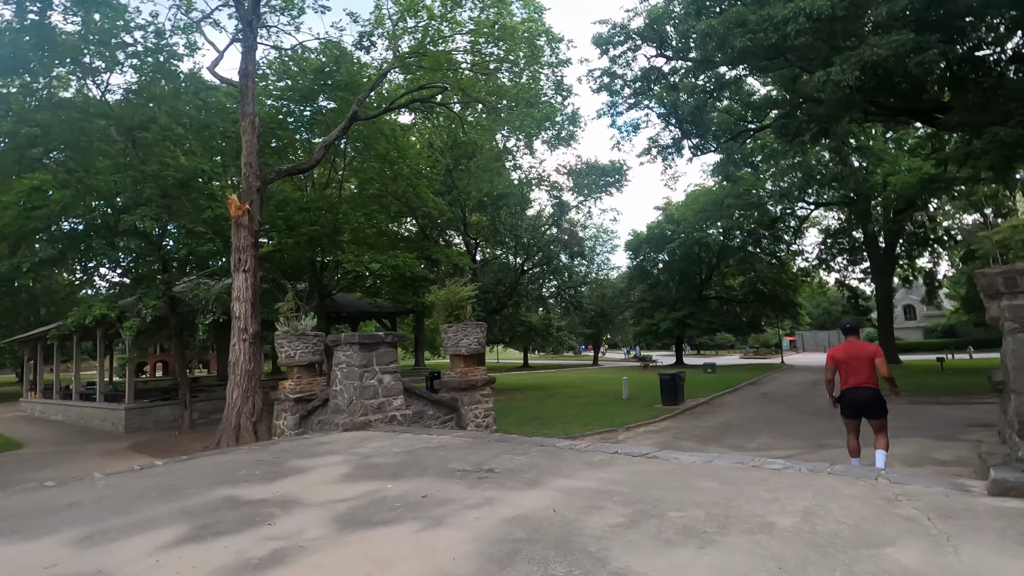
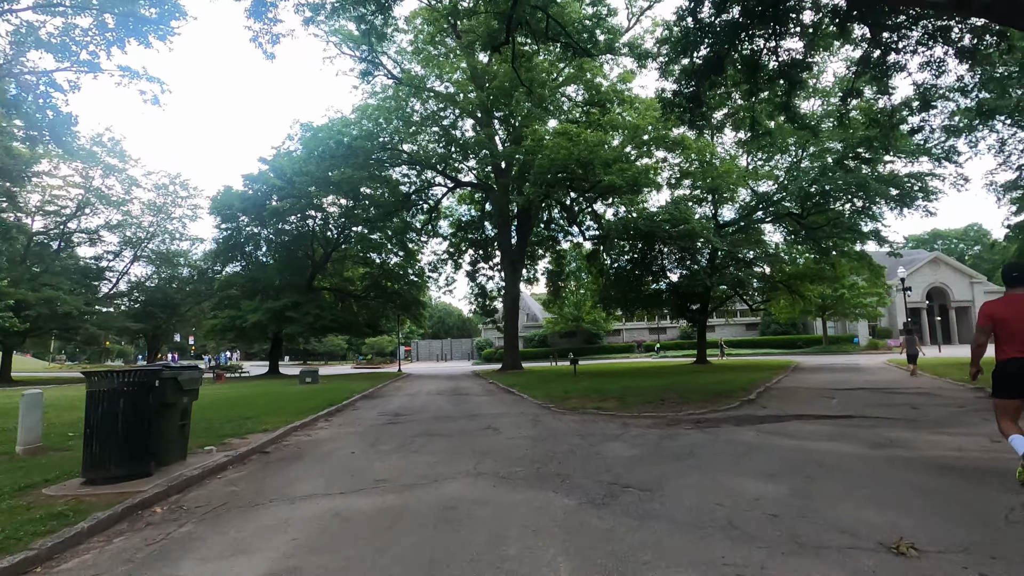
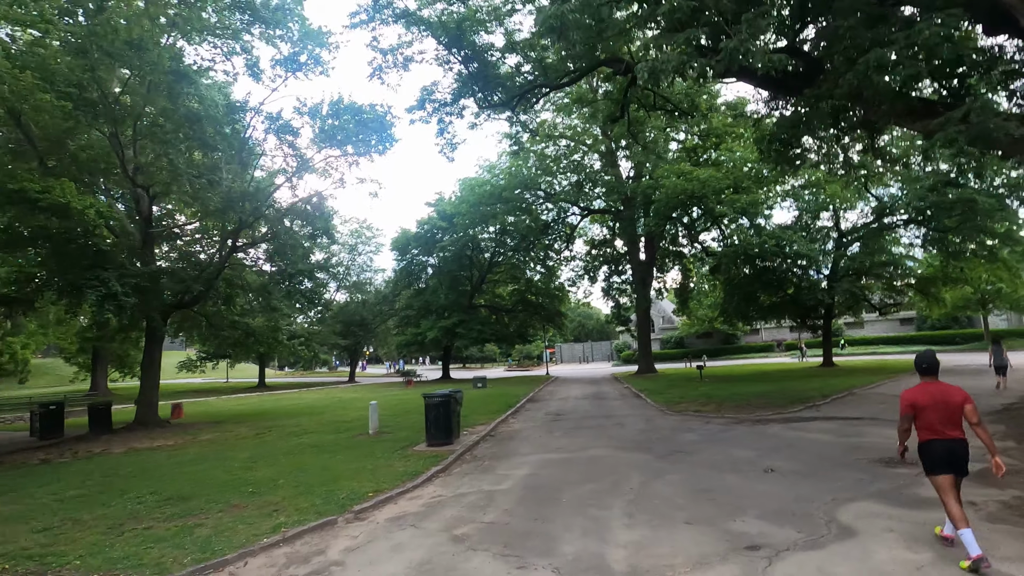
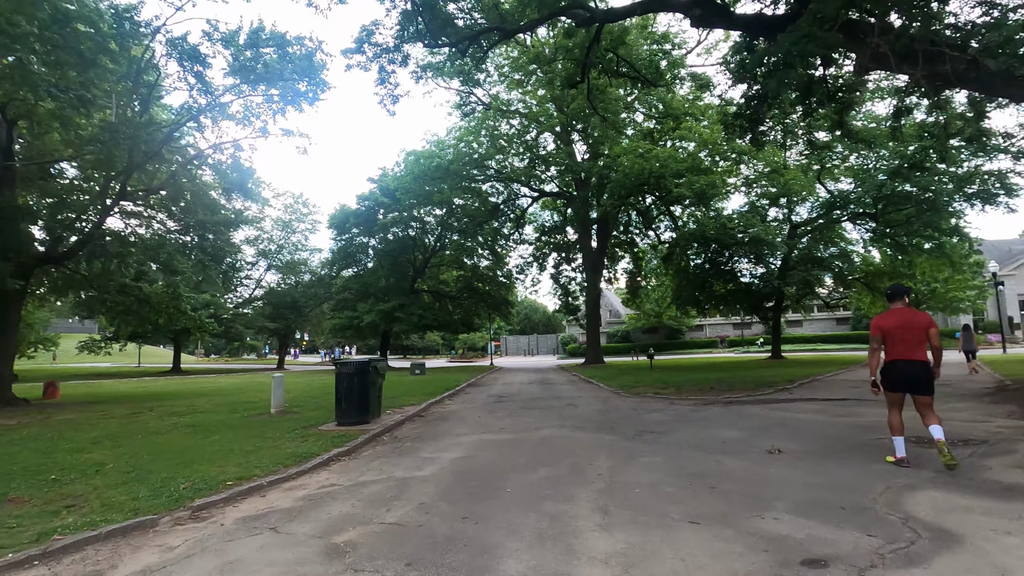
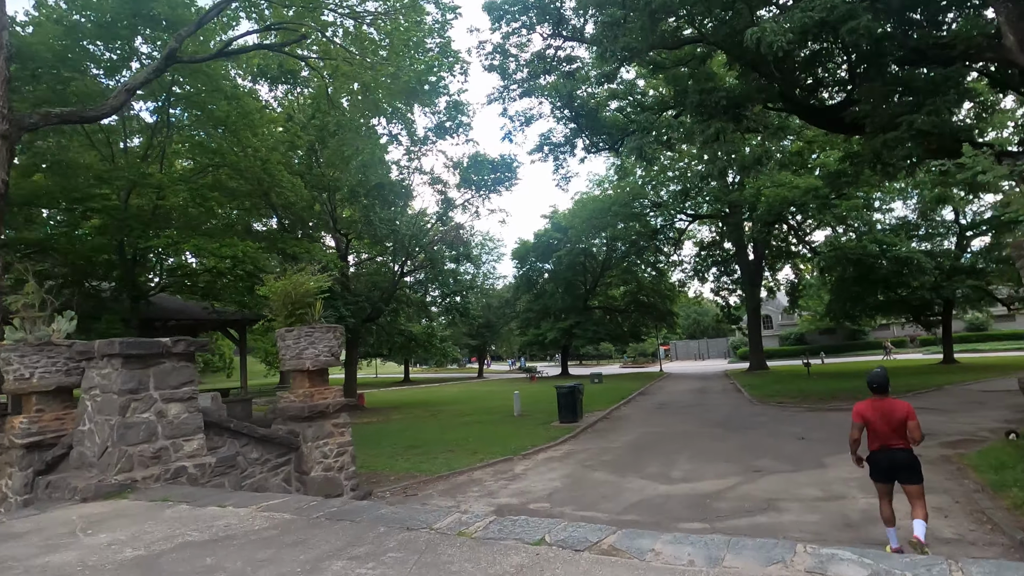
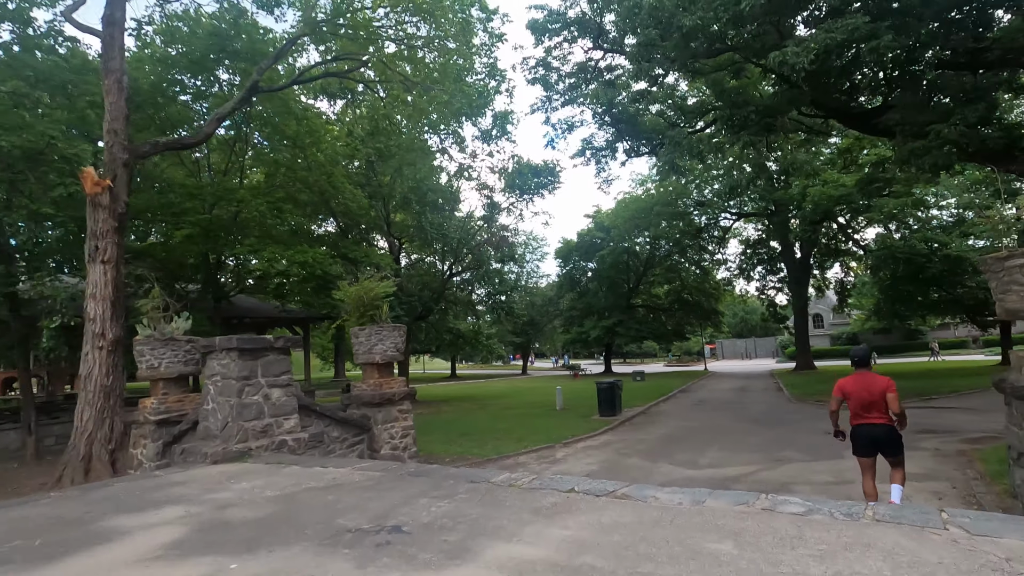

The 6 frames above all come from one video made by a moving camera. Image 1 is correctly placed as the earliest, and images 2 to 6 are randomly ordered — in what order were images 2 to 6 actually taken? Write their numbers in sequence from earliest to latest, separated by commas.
6, 5, 3, 4, 2
